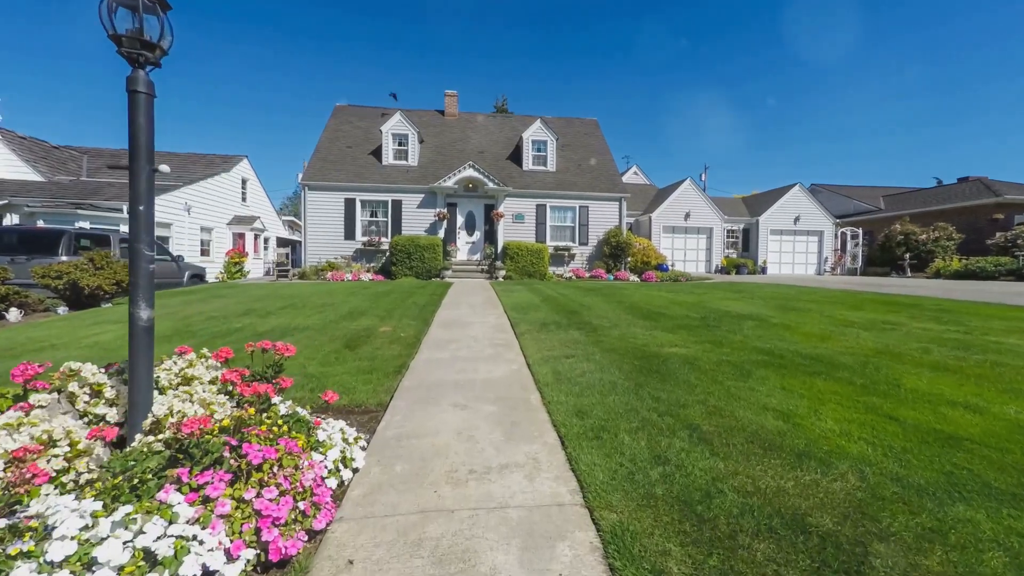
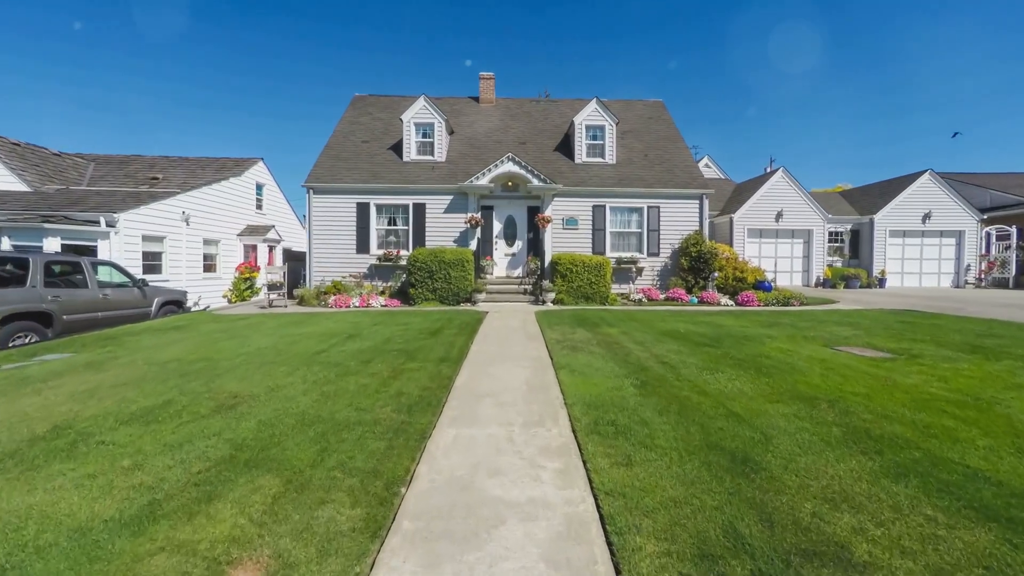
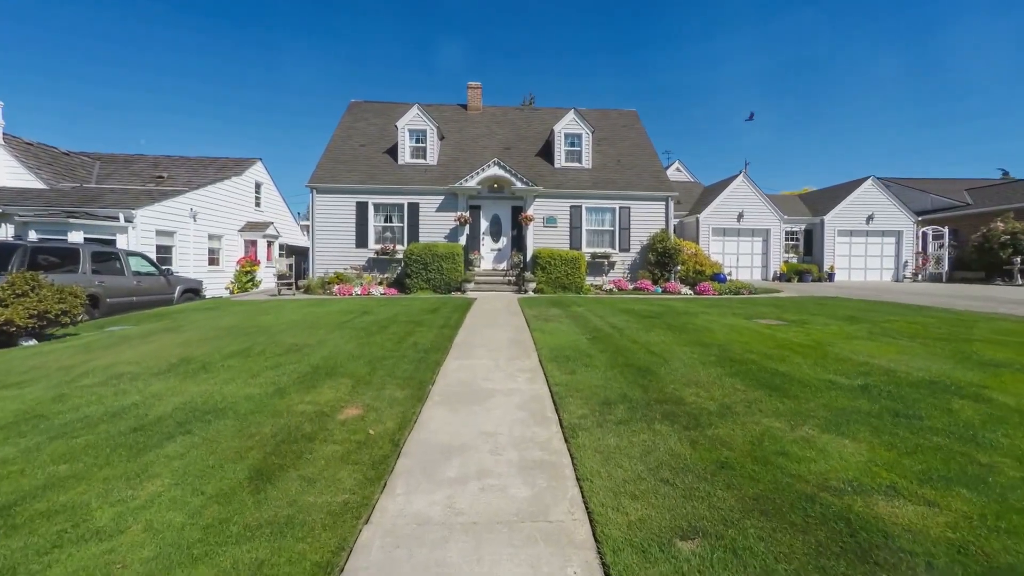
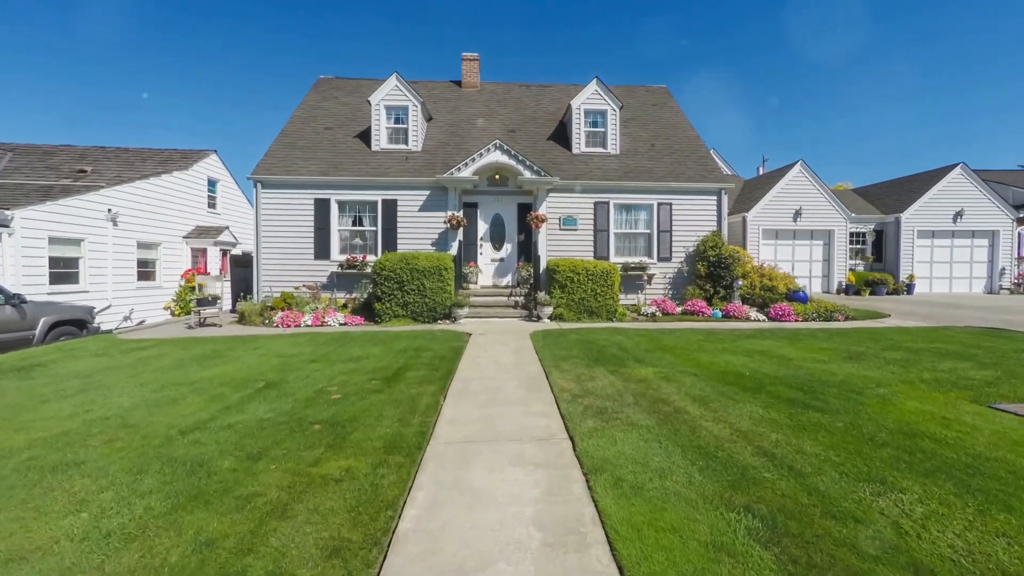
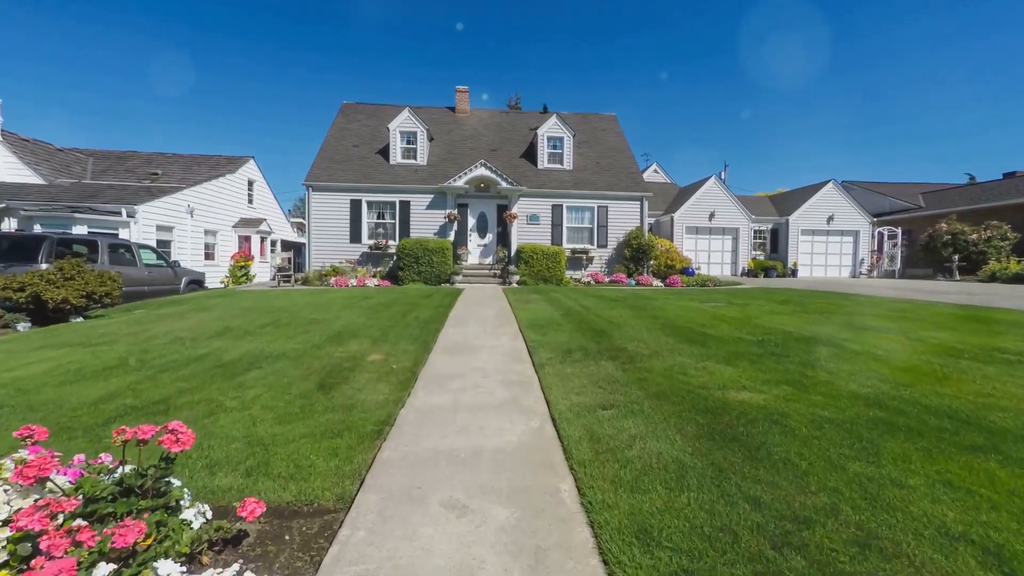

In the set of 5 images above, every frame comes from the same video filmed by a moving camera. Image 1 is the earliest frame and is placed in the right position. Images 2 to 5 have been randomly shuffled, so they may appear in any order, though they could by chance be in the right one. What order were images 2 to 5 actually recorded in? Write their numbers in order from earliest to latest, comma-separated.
5, 3, 2, 4
